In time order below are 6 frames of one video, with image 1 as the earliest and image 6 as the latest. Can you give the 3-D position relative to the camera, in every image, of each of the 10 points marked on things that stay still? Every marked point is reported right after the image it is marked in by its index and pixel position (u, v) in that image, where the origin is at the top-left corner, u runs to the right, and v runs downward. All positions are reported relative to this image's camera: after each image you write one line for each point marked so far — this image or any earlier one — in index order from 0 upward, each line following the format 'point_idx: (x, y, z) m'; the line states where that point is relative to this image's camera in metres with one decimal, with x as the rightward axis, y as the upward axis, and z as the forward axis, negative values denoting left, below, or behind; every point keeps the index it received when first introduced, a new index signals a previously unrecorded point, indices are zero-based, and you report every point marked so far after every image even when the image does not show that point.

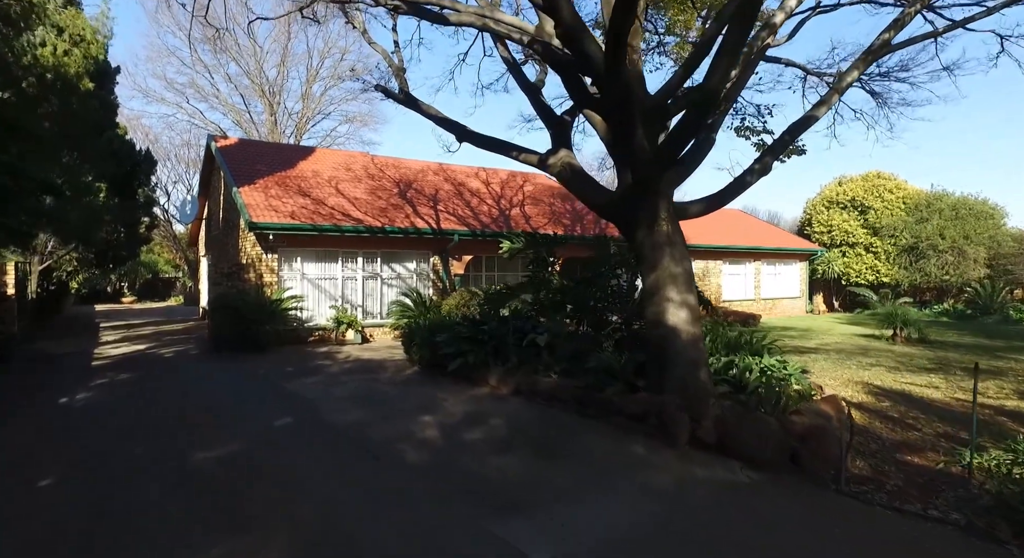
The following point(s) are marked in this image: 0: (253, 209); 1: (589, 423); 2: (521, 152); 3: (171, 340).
0: (-6.3, +1.7, +14.0) m
1: (+0.9, -1.7, +6.7) m
2: (+0.1, +1.8, +8.3) m
3: (-8.8, -1.6, +14.9) m
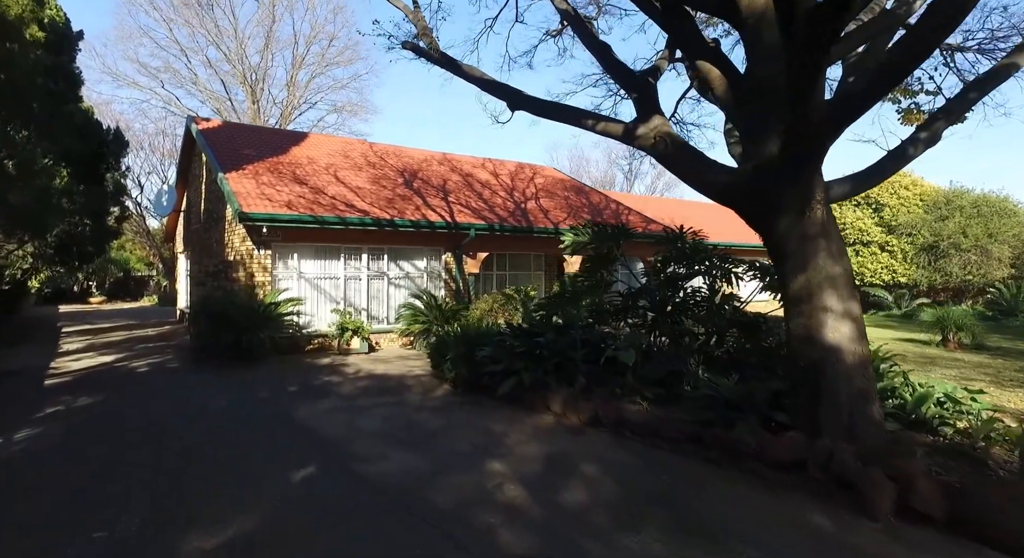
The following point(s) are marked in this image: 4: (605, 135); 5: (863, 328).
0: (-5.6, +1.7, +12.1) m
1: (+1.8, -1.7, +5.0) m
2: (+1.0, +1.8, +6.6) m
3: (-8.2, -1.5, +12.9) m
4: (+1.0, +1.6, +6.6) m
5: (+3.0, -0.4, +5.0) m
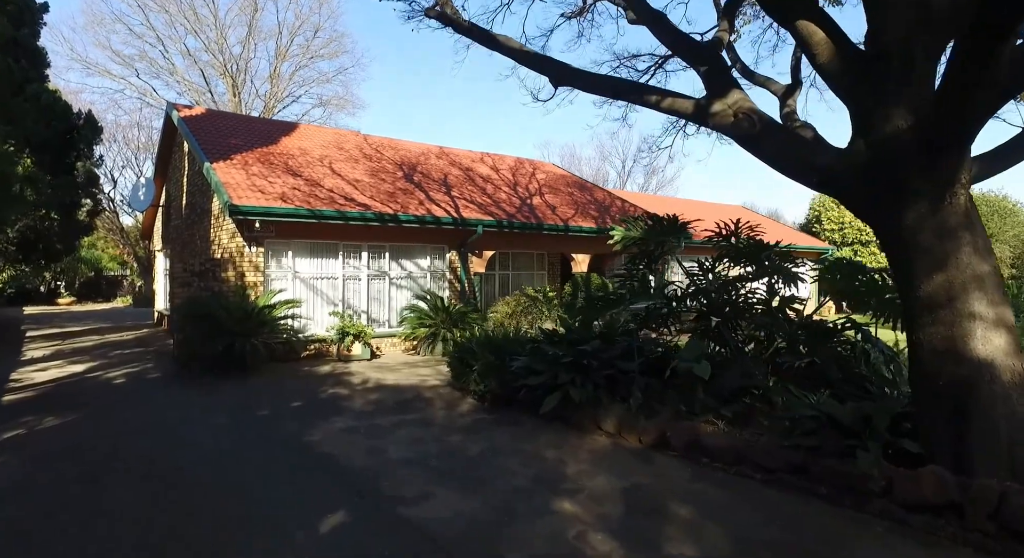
0: (-5.3, +1.7, +11.0) m
1: (+2.3, -1.7, +4.2) m
2: (+1.5, +1.8, +5.7) m
3: (-7.9, -1.5, +11.6) m
4: (+1.6, +1.6, +5.7) m
5: (+3.6, -0.4, +4.1) m
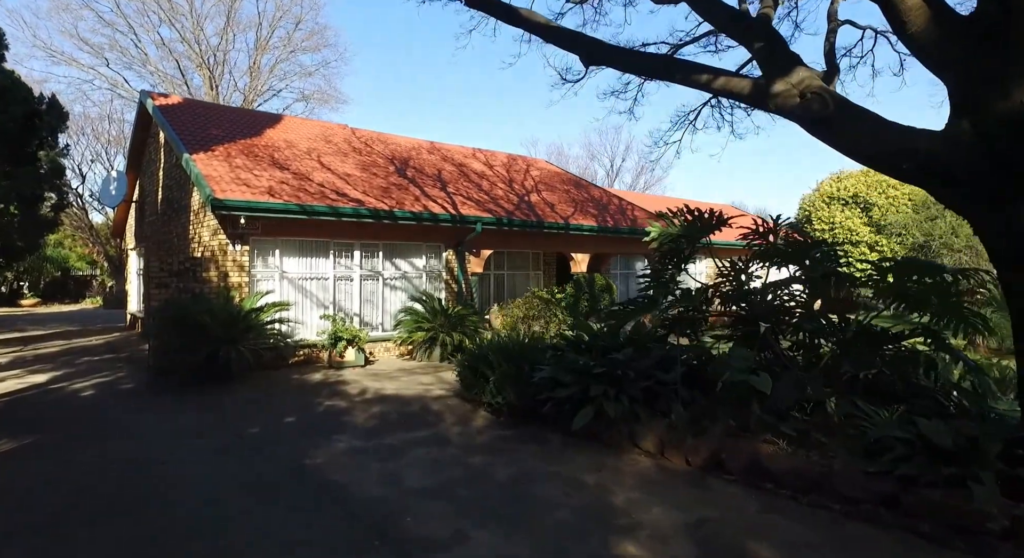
0: (-5.2, +1.7, +10.1) m
1: (+2.7, -1.7, +3.6) m
2: (+1.8, +1.8, +5.0) m
3: (-7.8, -1.5, +10.7) m
4: (+1.8, +1.6, +5.0) m
5: (+3.9, -0.4, +3.6) m
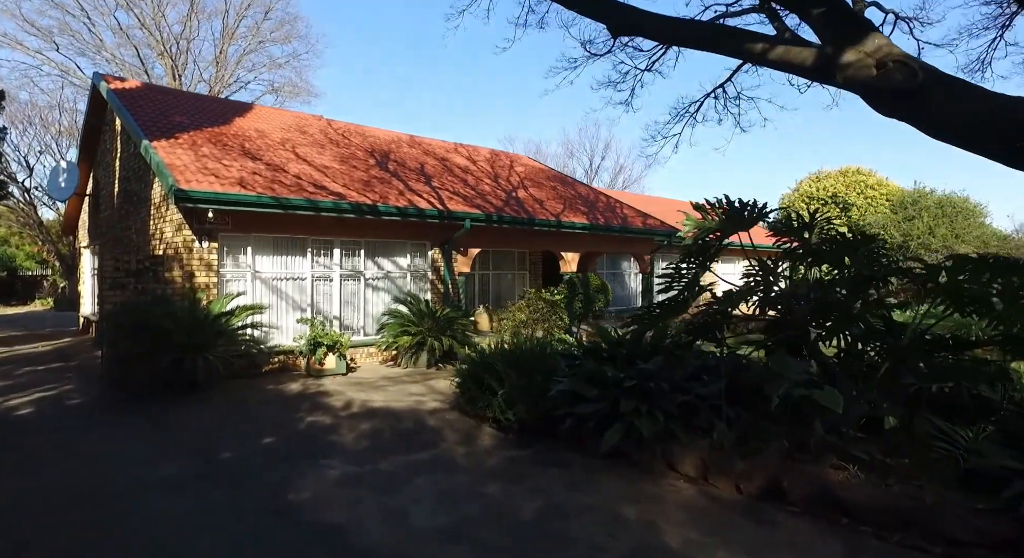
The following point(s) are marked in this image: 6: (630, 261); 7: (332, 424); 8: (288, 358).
0: (-5.2, +1.7, +9.1) m
1: (+2.9, -1.7, +2.9) m
2: (+2.0, +1.8, +4.4) m
3: (-7.9, -1.6, +9.5) m
4: (+2.0, +1.6, +4.4) m
5: (+4.2, -0.4, +3.0) m
6: (+4.1, +0.6, +20.0) m
7: (-2.1, -1.7, +6.6) m
8: (-3.9, -1.4, +10.0) m
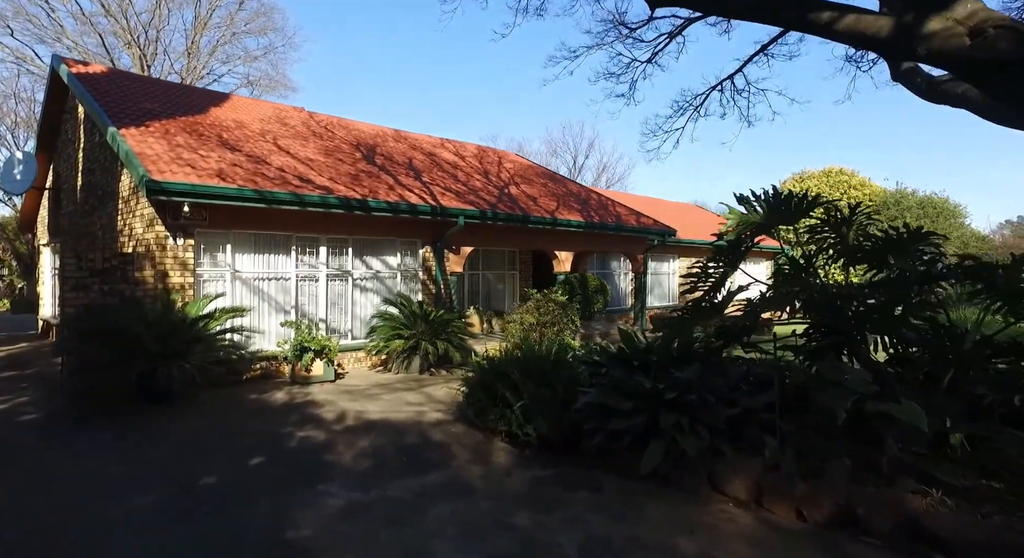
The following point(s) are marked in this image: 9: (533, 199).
0: (-5.2, +1.7, +8.3) m
1: (+3.2, -1.7, +2.5) m
2: (+2.2, +1.8, +3.9) m
3: (-7.8, -1.6, +8.6) m
4: (+2.3, +1.6, +3.9) m
5: (+4.5, -0.4, +2.6) m
6: (+3.7, +0.6, +19.5) m
7: (-1.9, -1.7, +6.0) m
8: (-3.9, -1.4, +9.3) m
9: (+0.5, +2.0, +14.6) m
